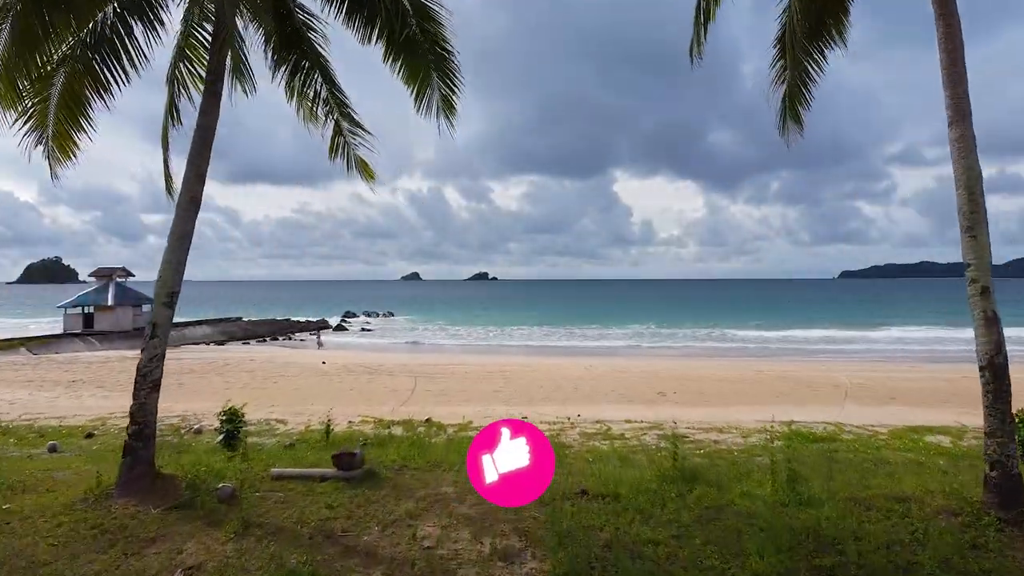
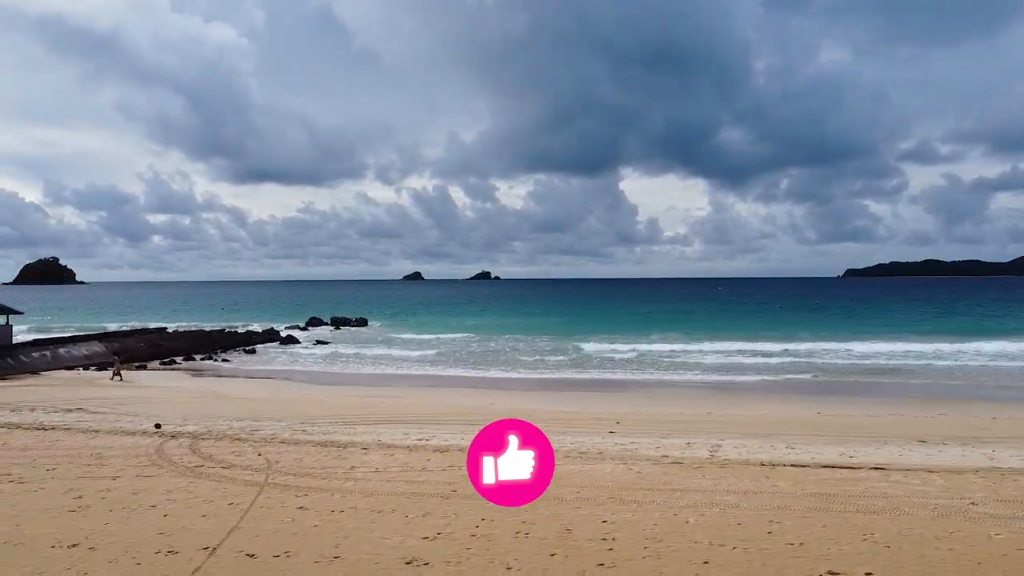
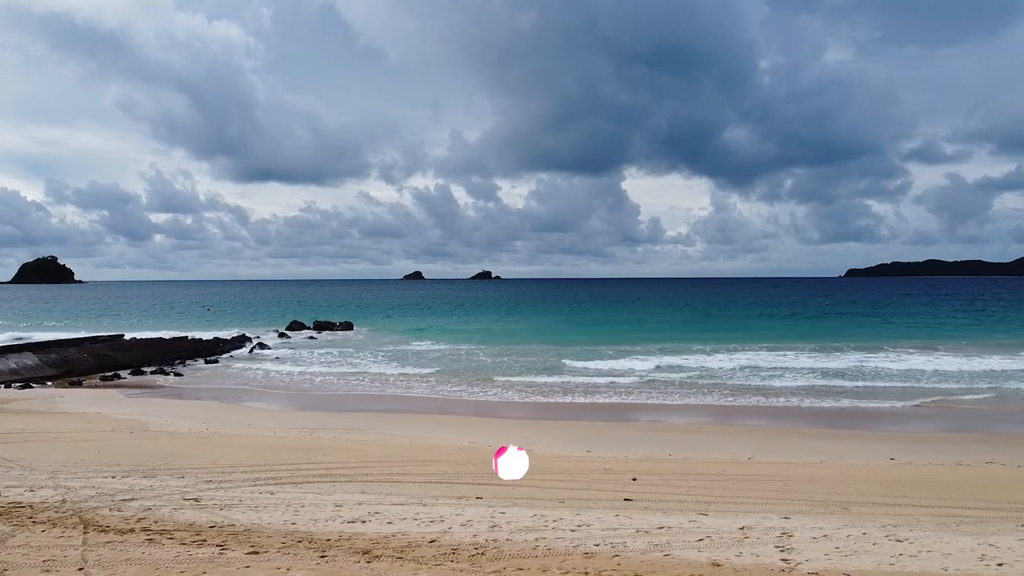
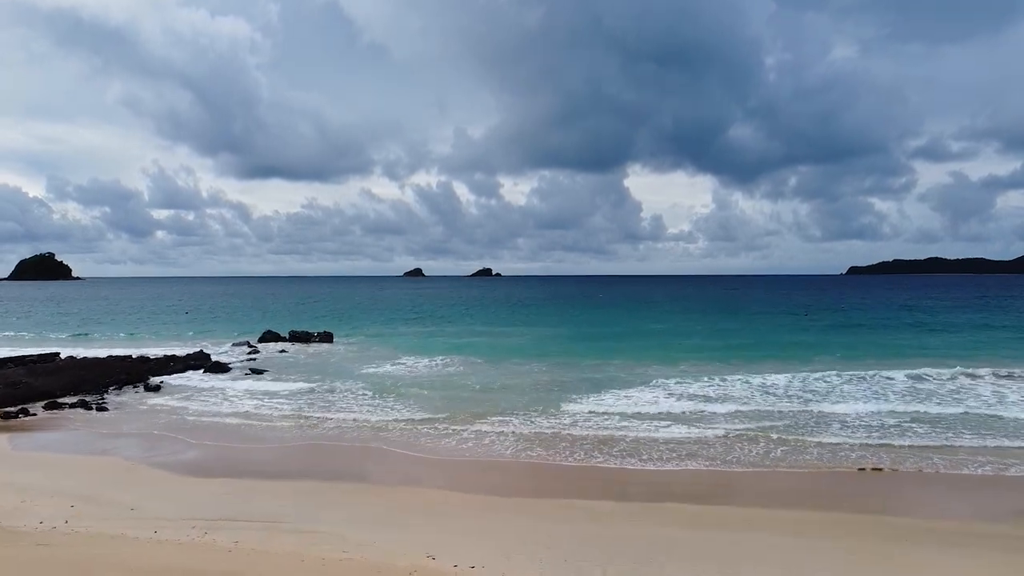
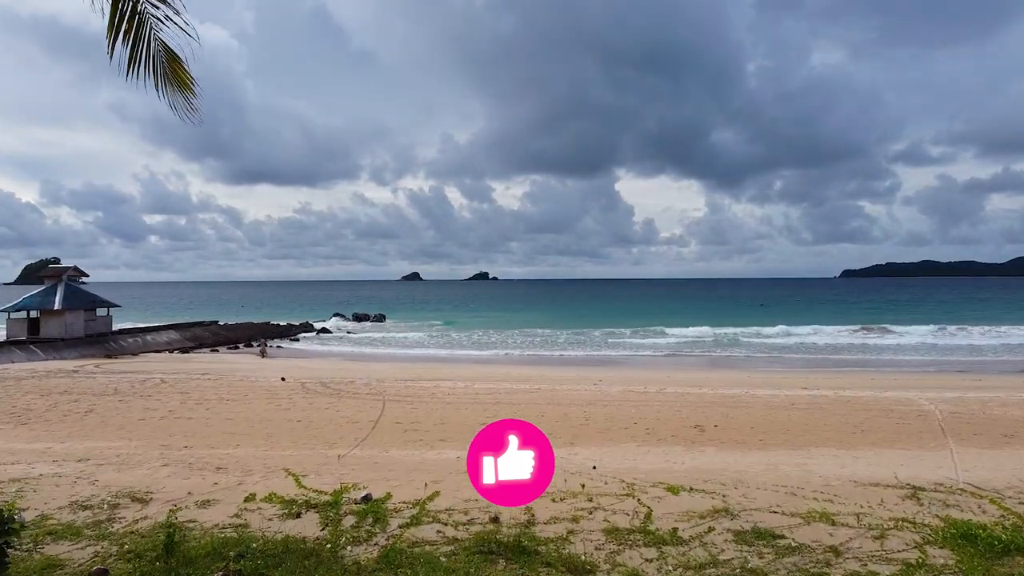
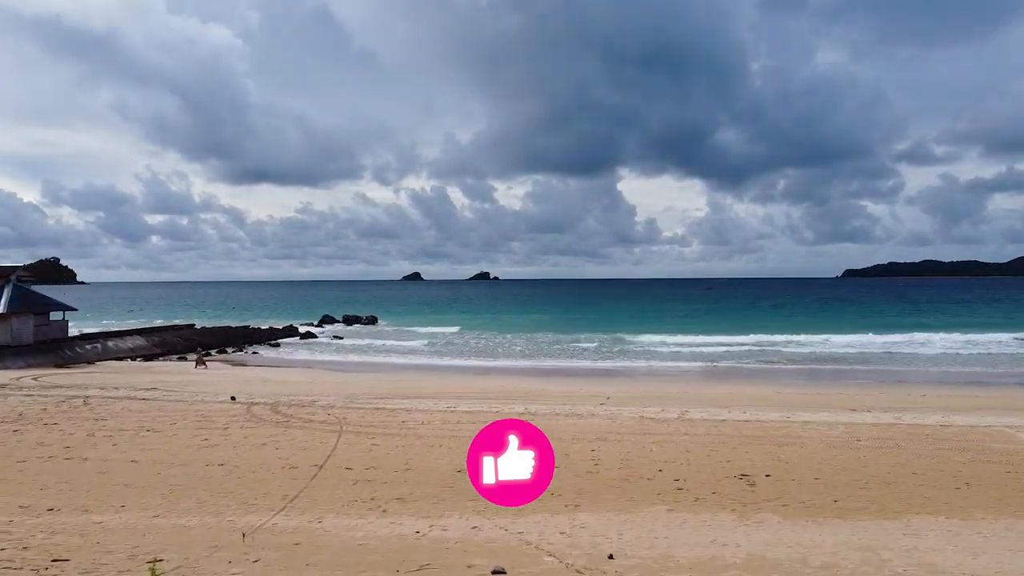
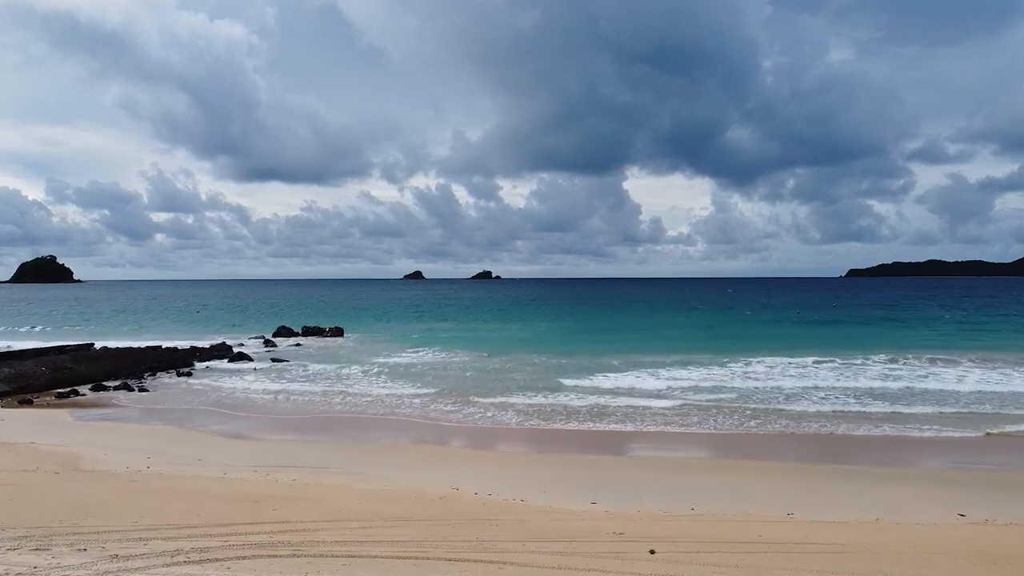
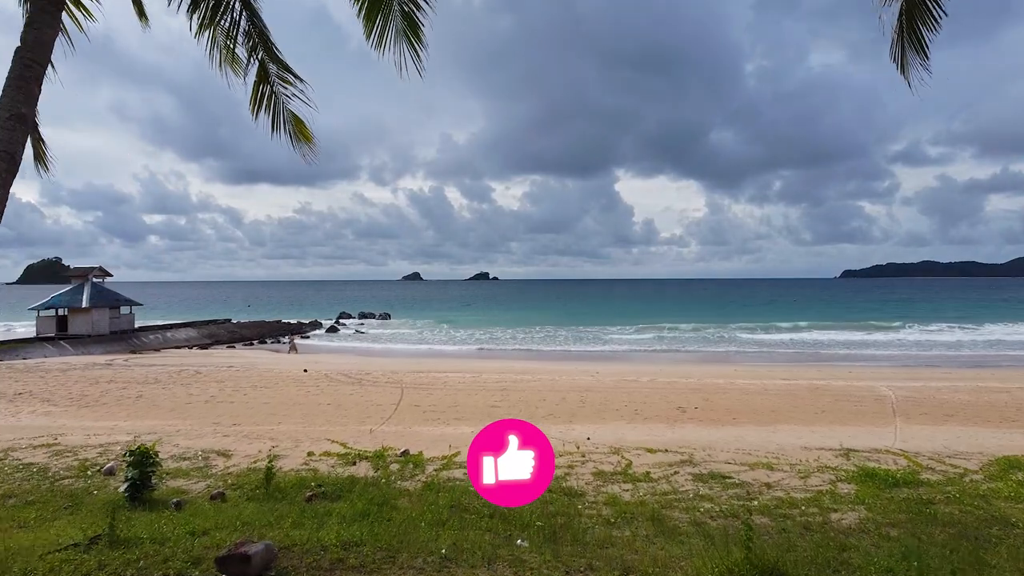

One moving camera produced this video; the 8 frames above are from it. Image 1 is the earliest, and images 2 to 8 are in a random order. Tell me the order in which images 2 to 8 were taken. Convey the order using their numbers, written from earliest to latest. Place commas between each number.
8, 5, 6, 2, 3, 7, 4
